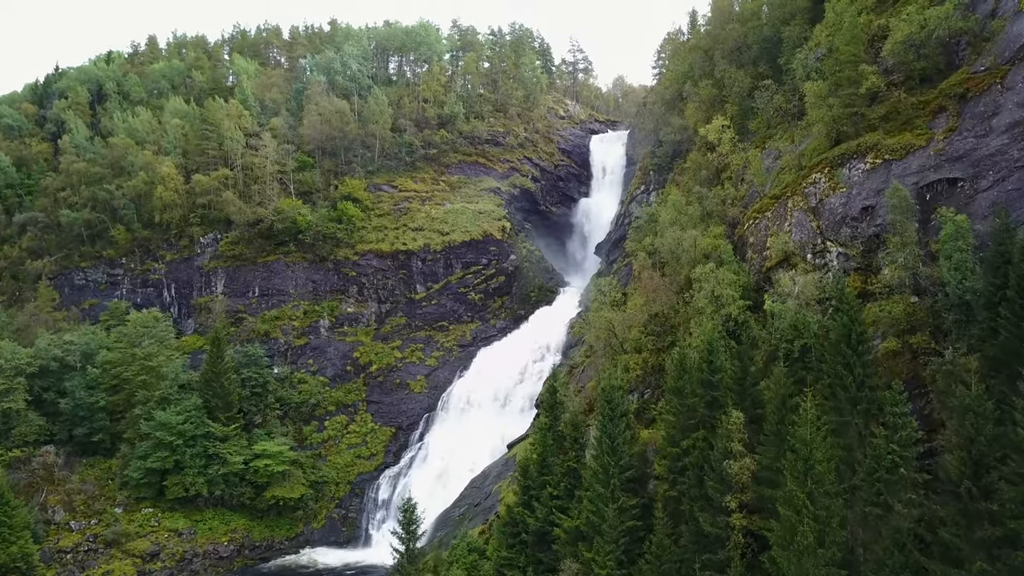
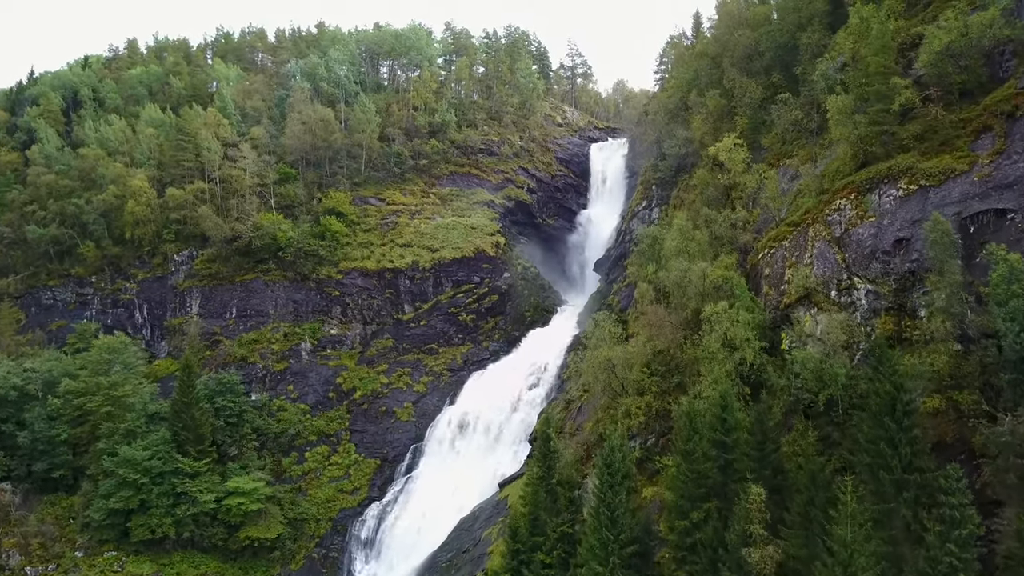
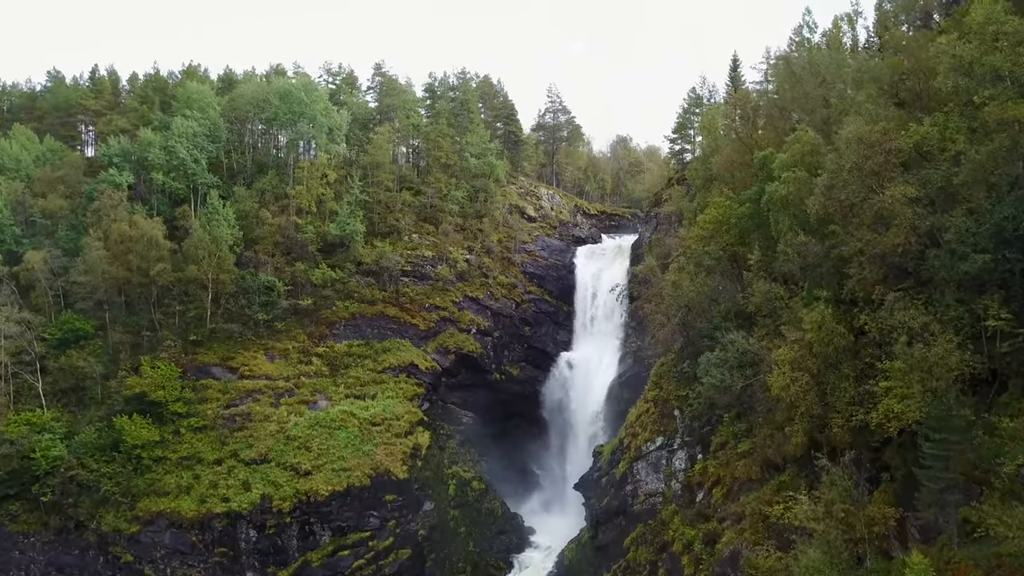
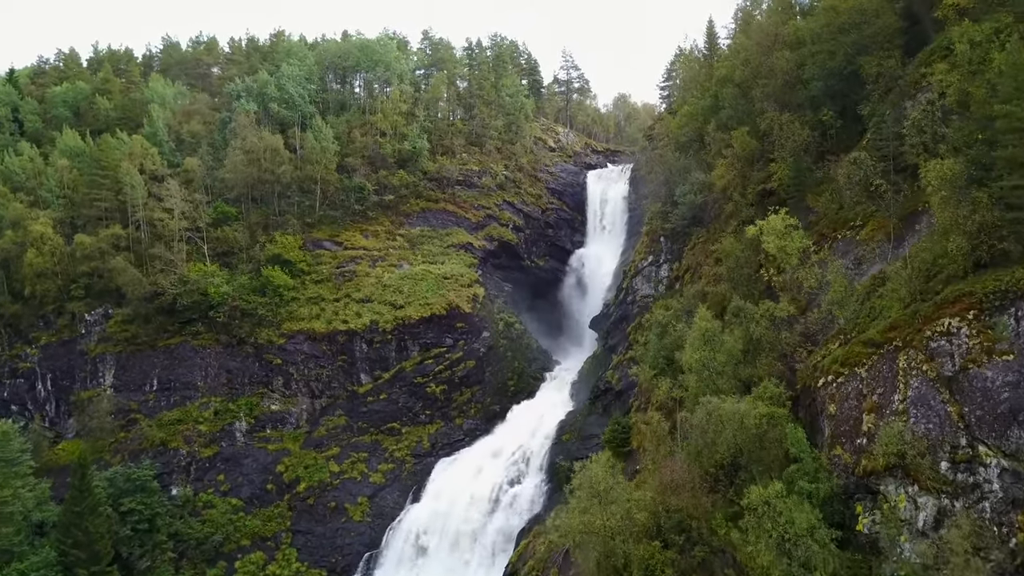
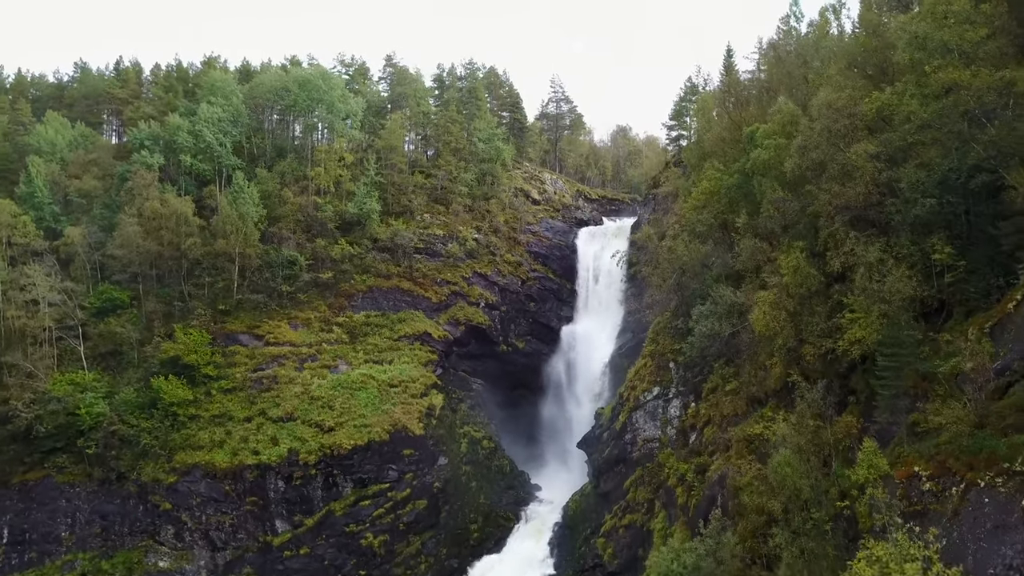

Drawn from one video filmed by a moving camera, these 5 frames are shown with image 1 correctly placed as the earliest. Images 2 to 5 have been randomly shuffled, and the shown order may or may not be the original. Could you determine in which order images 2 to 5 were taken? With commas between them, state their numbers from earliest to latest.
2, 4, 5, 3
